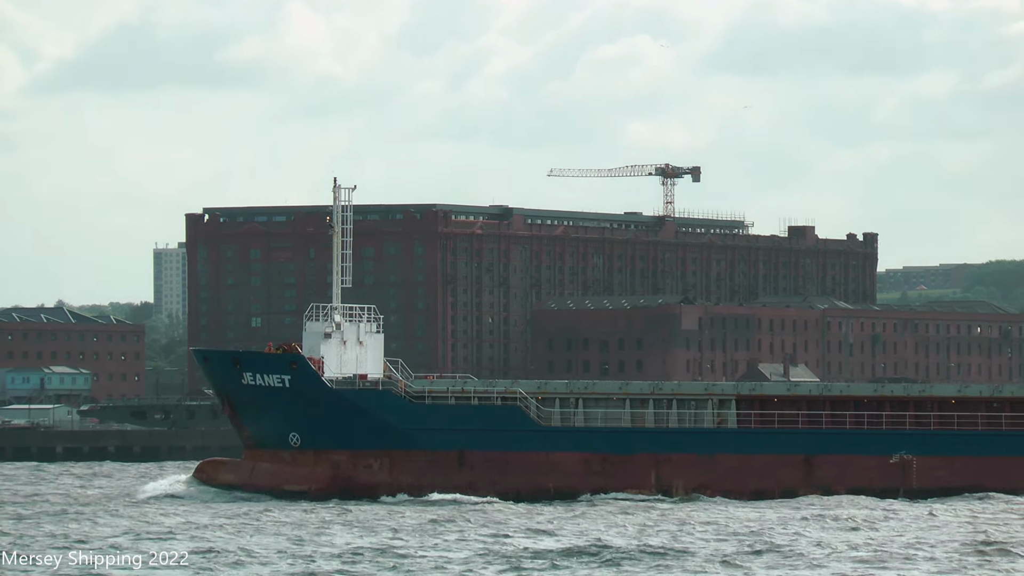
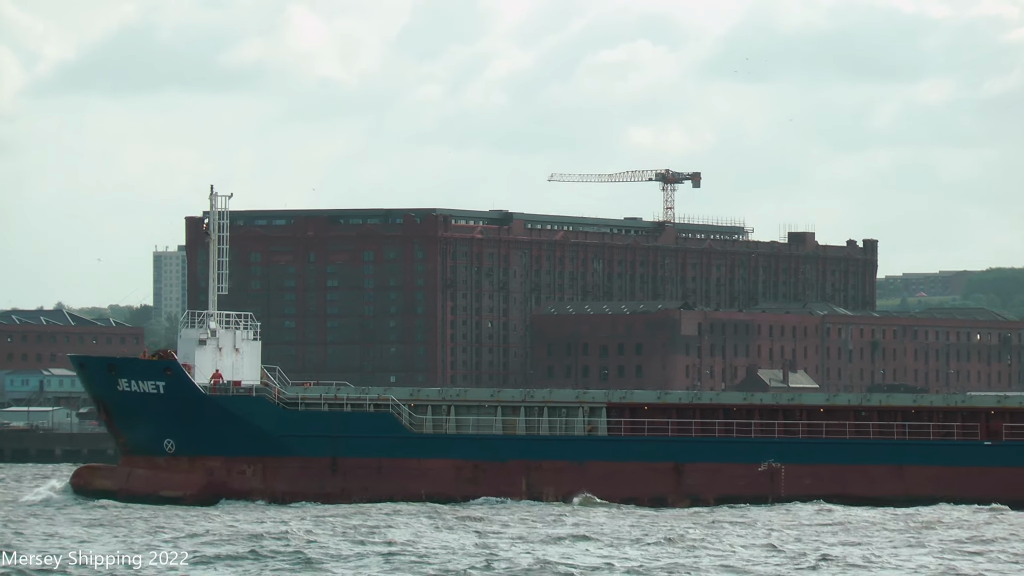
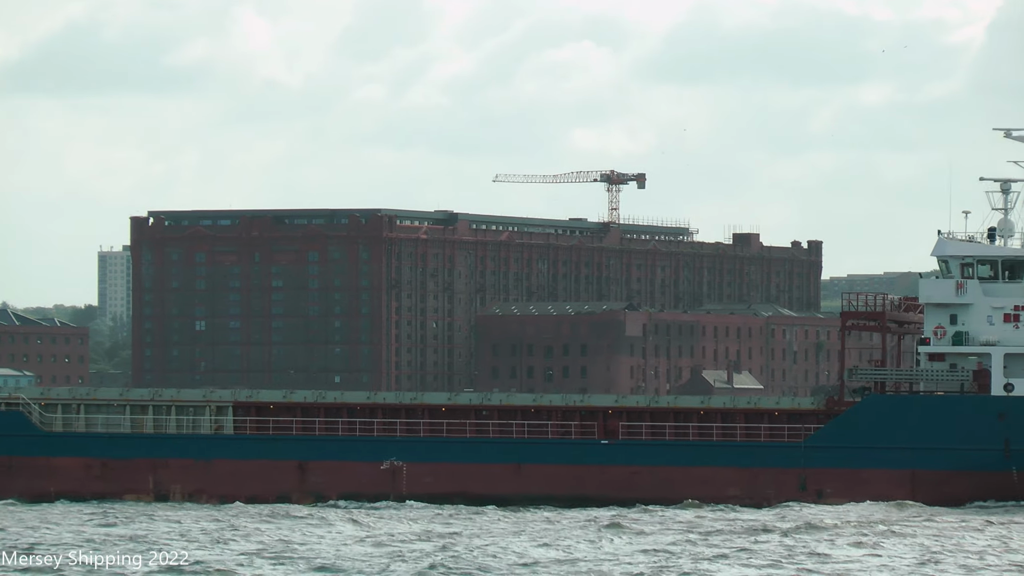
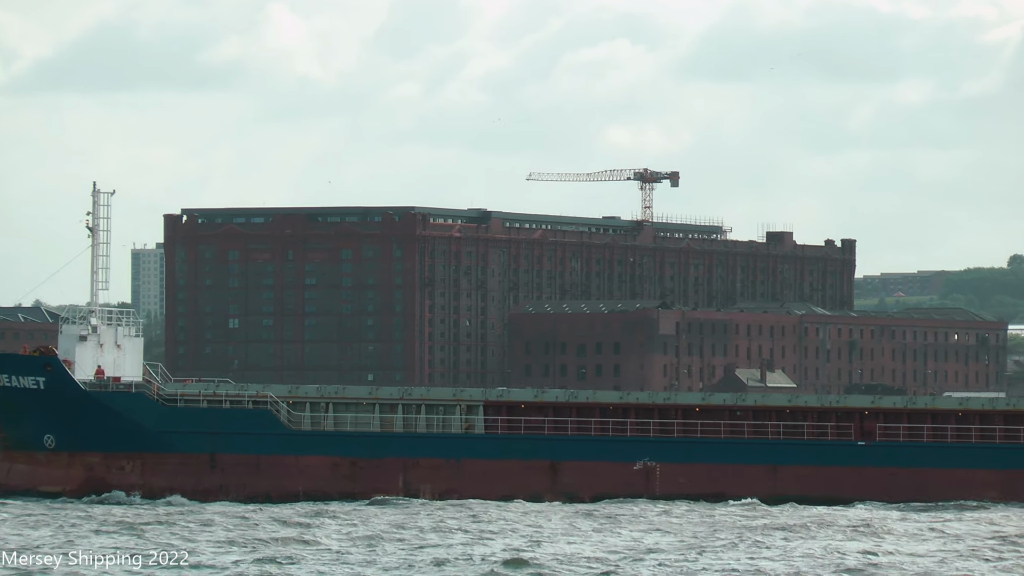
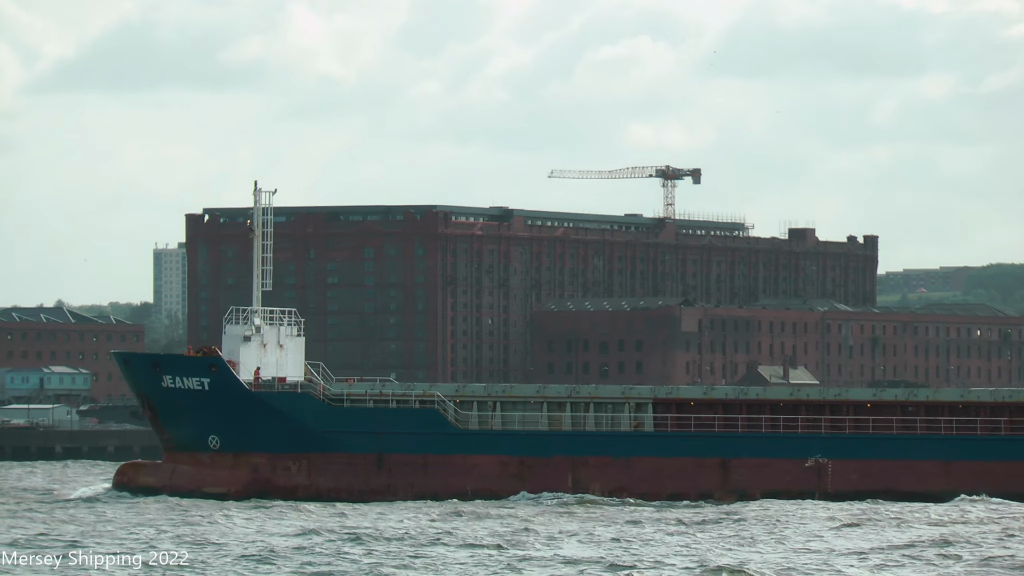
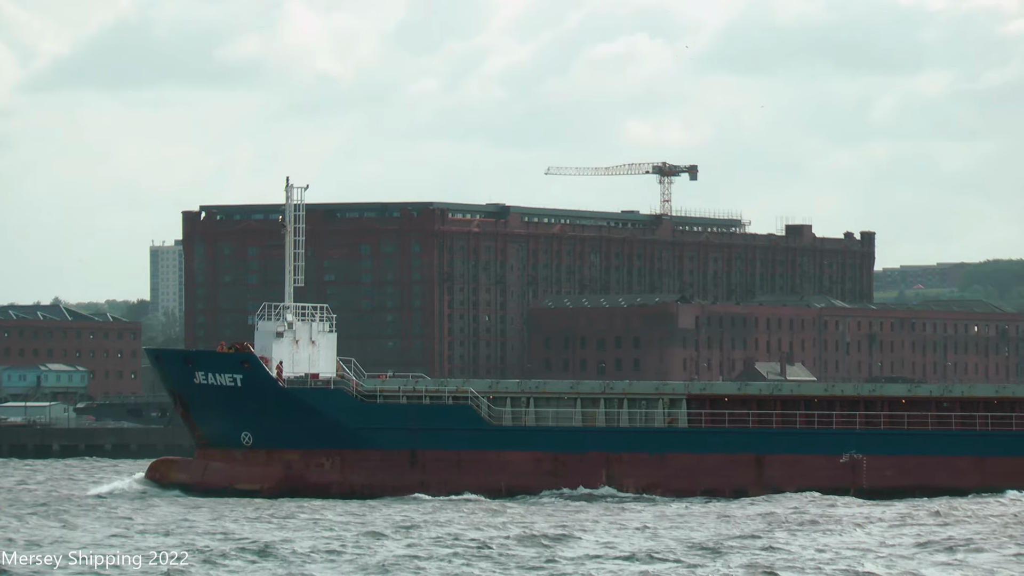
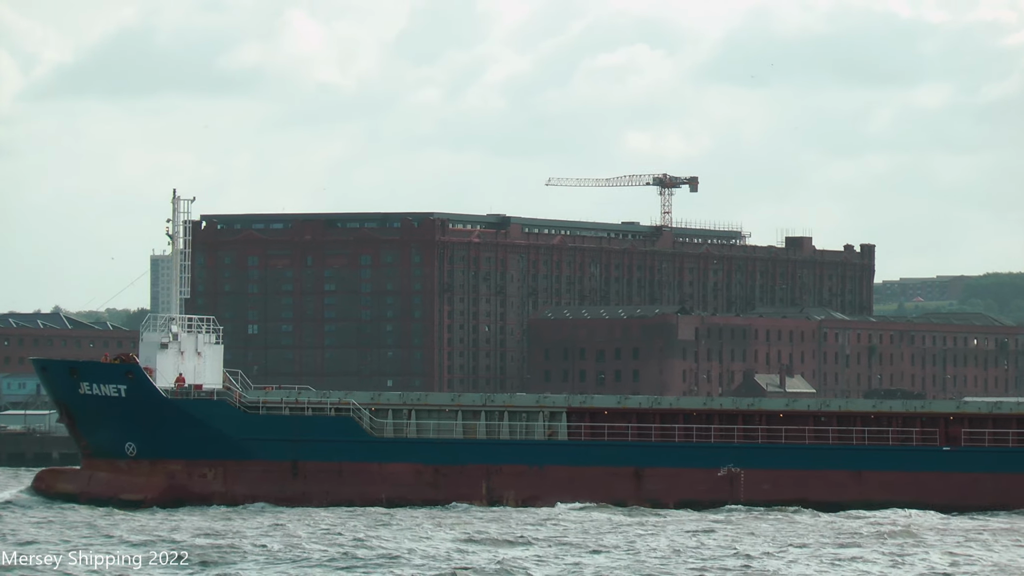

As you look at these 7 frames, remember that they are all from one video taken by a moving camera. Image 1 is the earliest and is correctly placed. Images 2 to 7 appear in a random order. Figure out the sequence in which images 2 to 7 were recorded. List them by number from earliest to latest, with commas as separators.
6, 5, 2, 7, 4, 3
